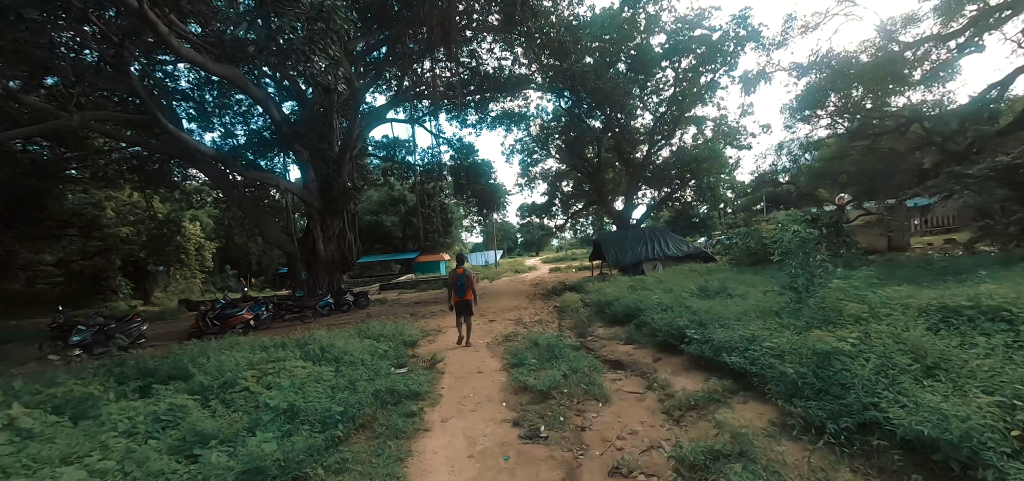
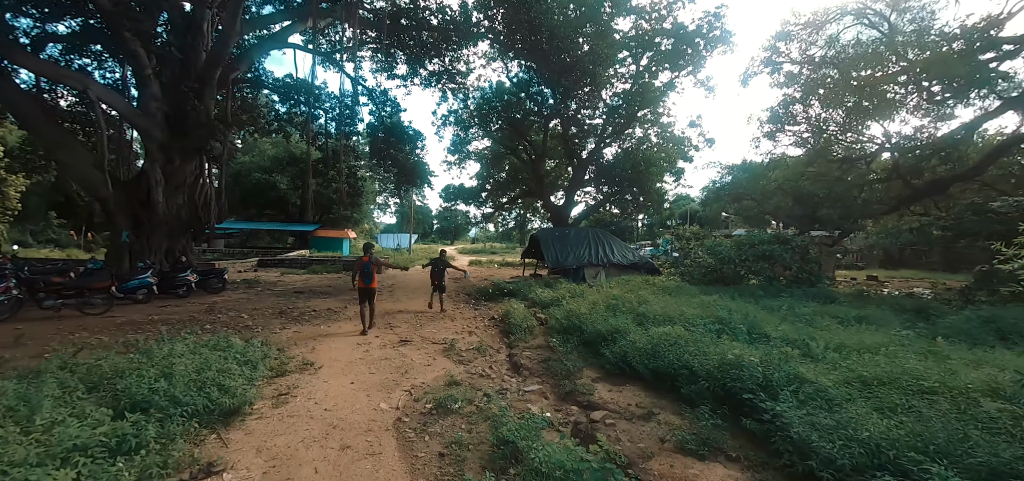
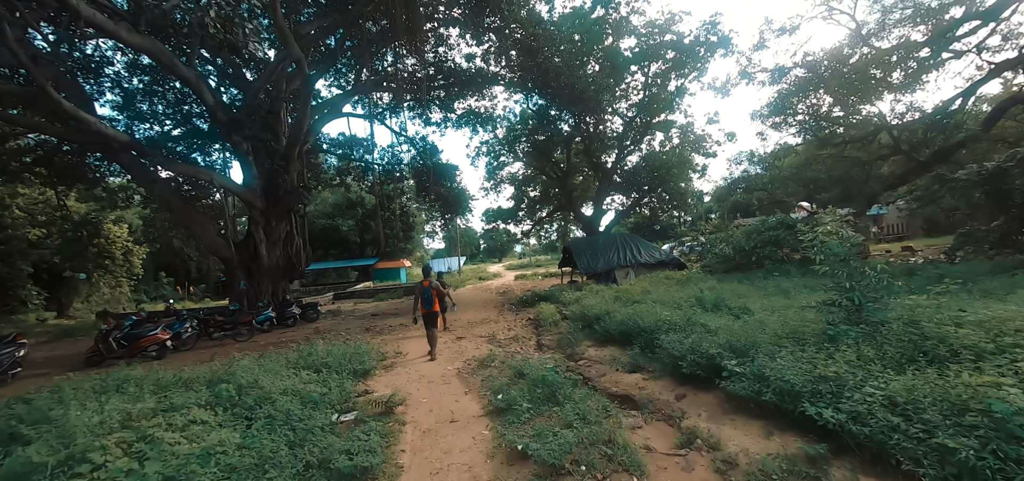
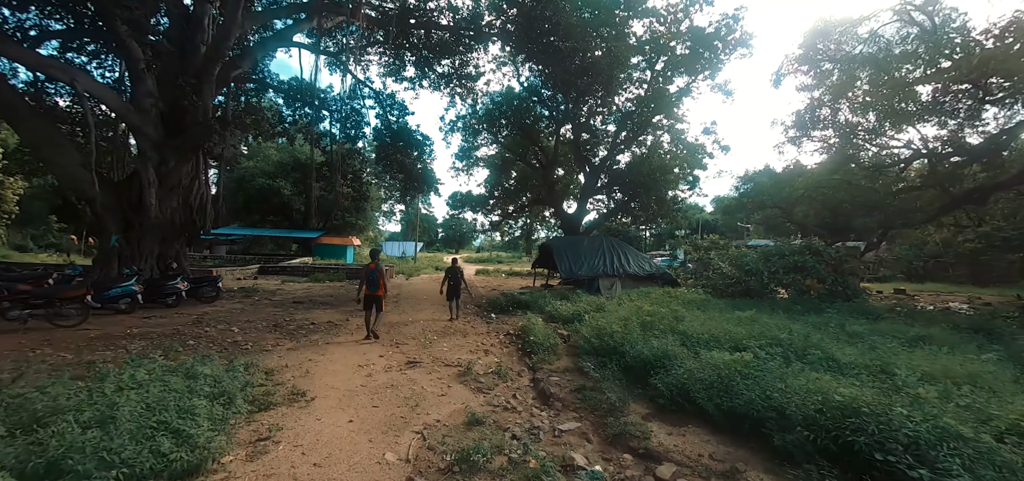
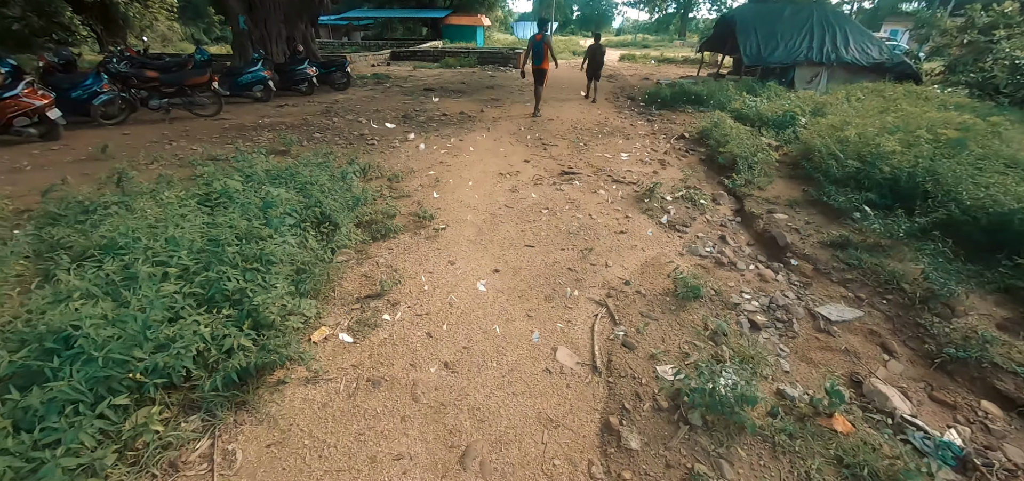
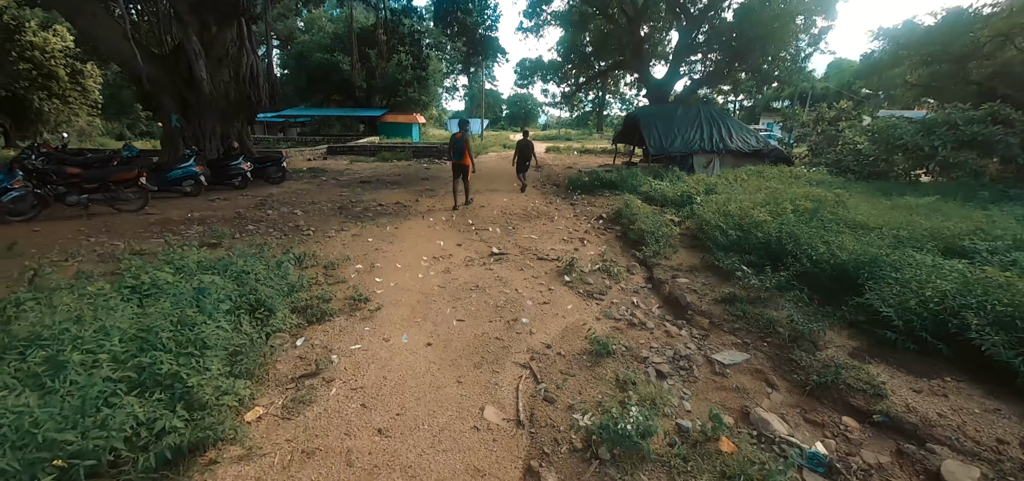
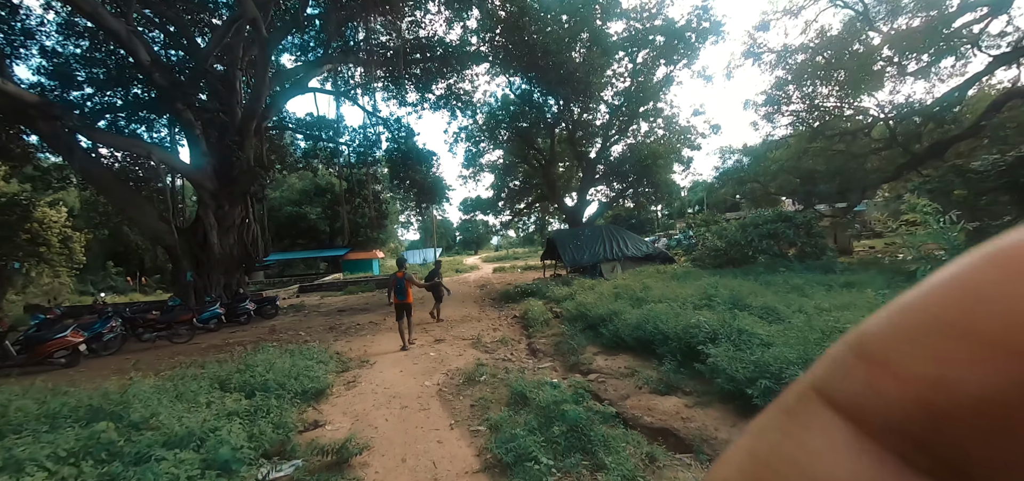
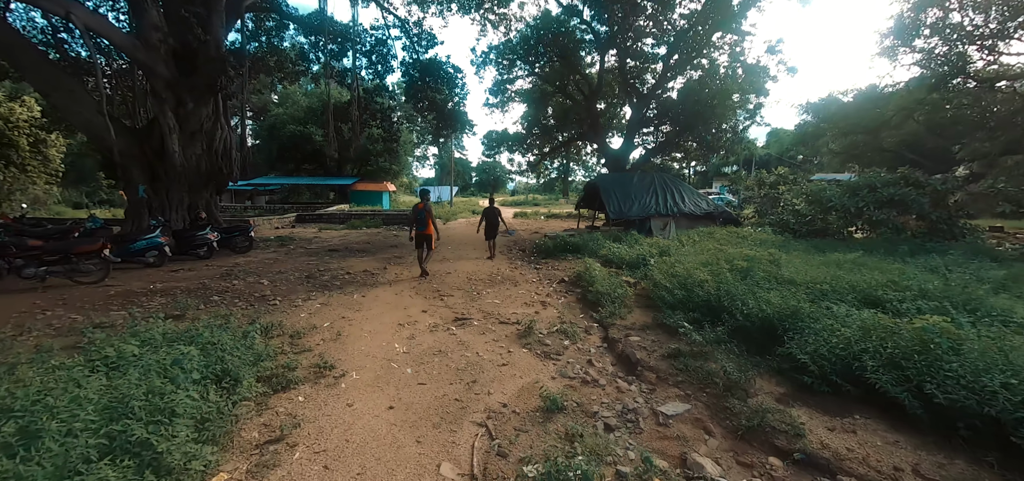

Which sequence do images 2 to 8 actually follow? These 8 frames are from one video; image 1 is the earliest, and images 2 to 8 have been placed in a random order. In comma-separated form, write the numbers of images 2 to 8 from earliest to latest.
3, 7, 2, 4, 8, 6, 5
